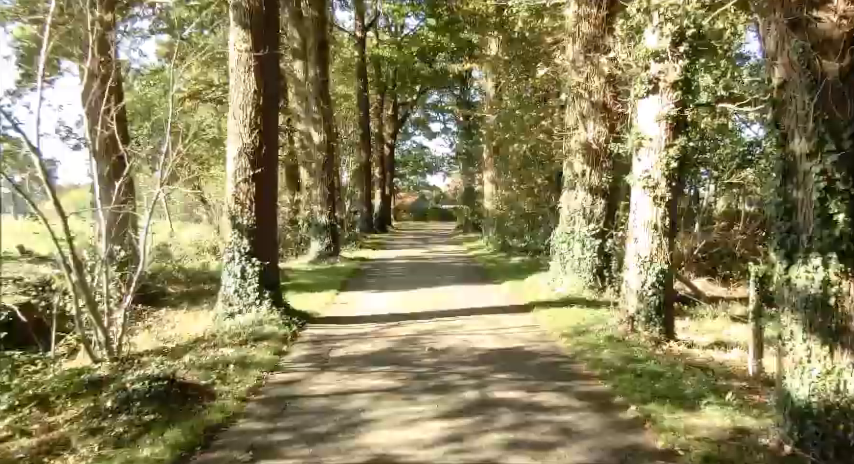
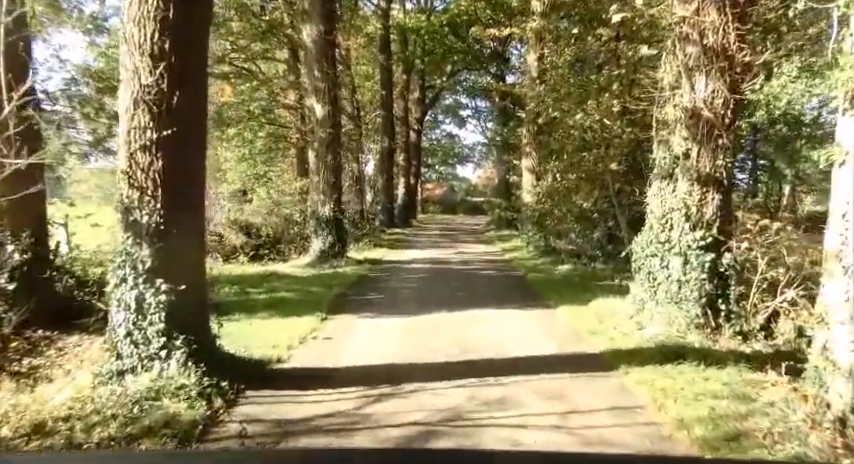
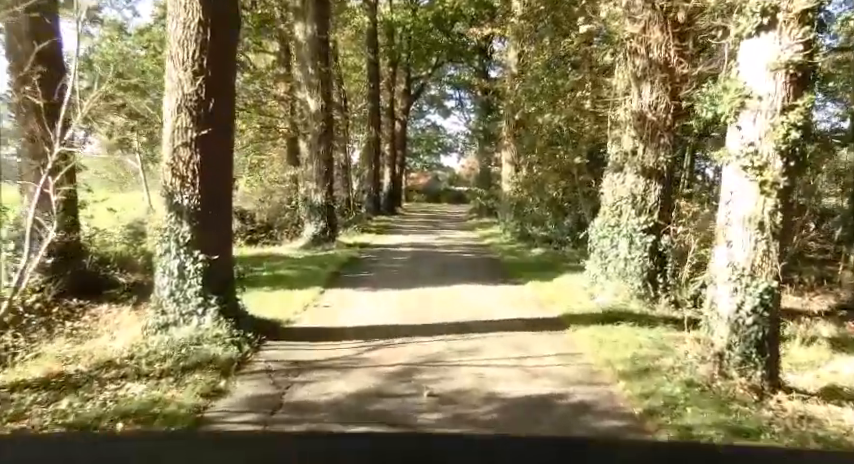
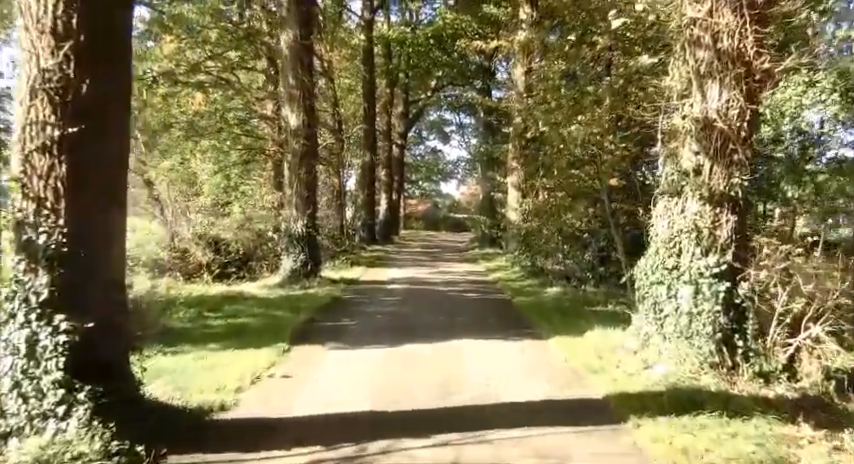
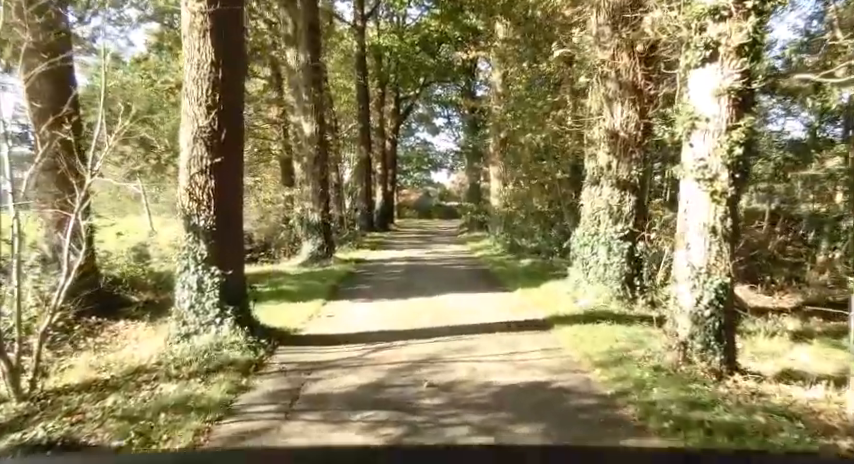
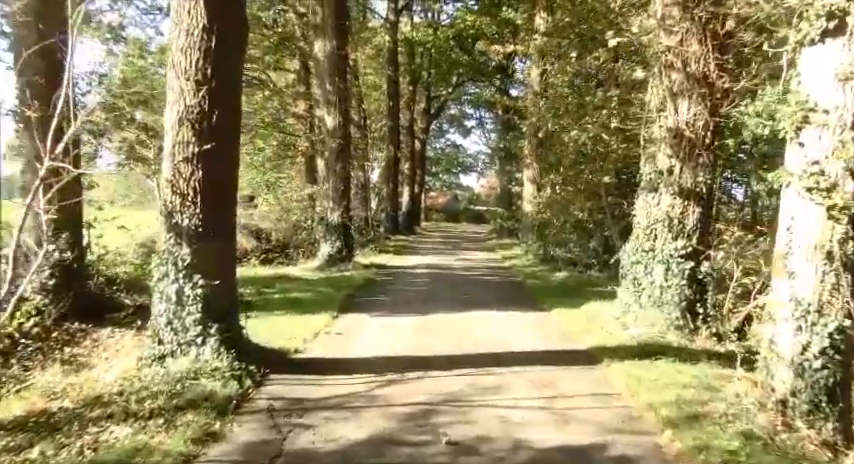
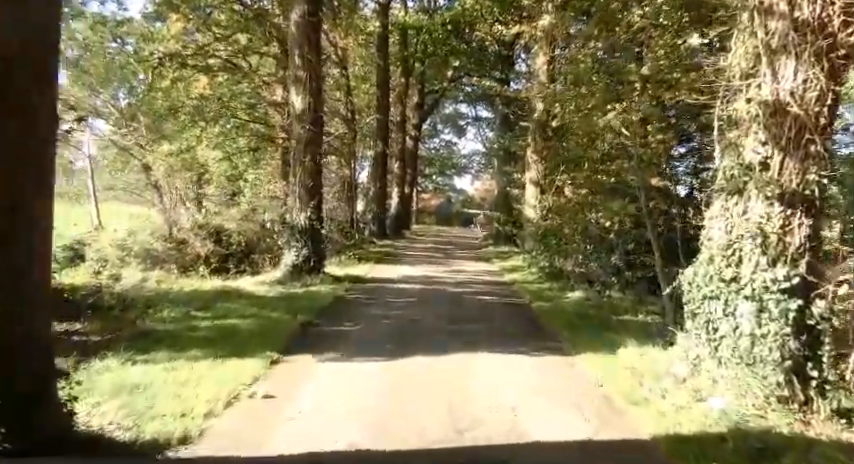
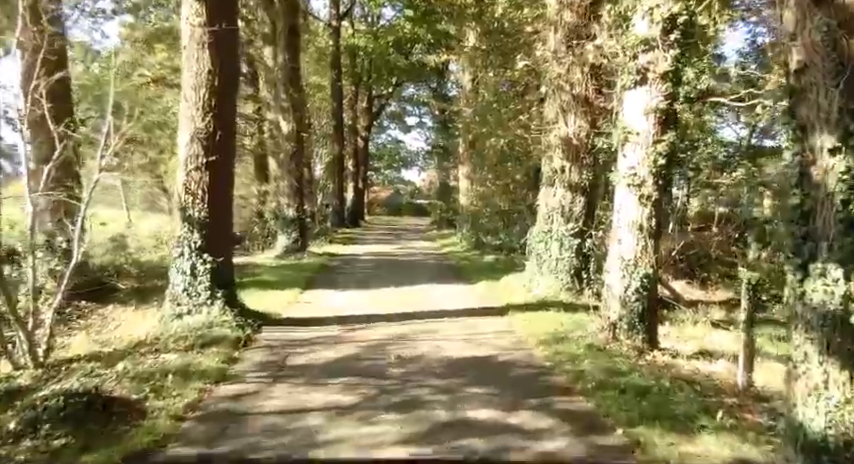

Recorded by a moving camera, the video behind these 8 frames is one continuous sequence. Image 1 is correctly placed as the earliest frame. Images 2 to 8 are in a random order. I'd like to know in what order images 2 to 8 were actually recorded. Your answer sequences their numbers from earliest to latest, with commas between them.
8, 5, 3, 6, 2, 4, 7
